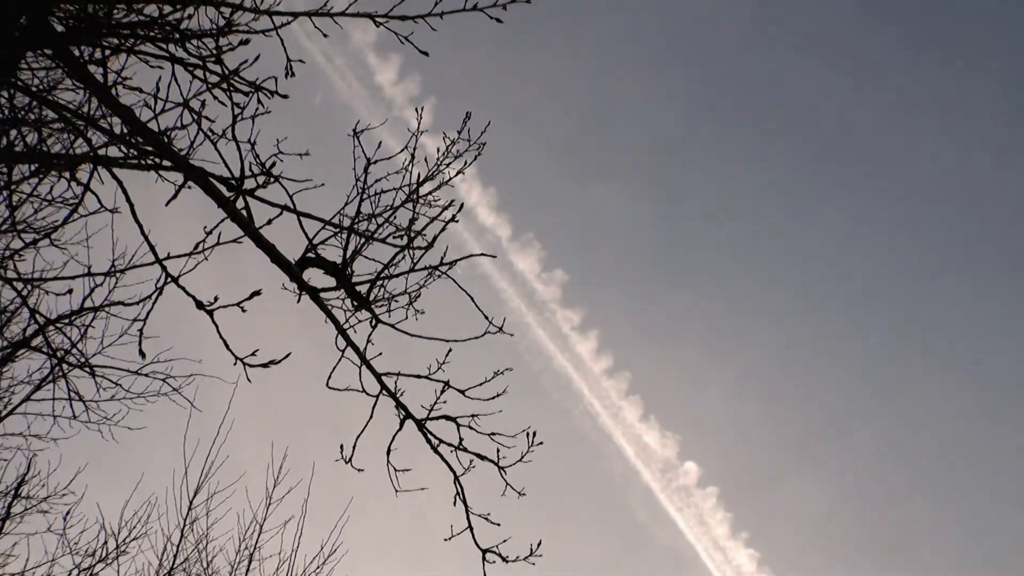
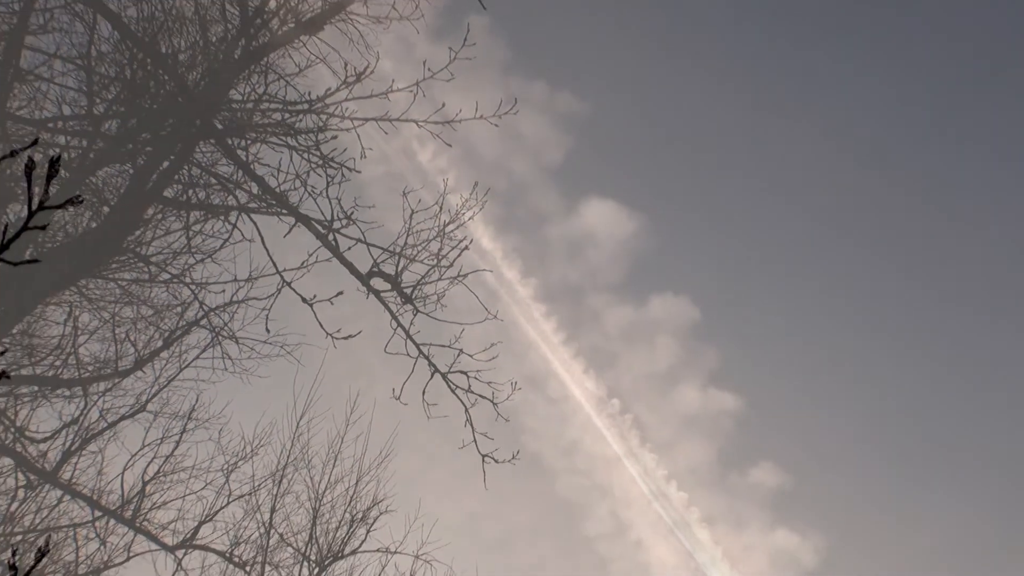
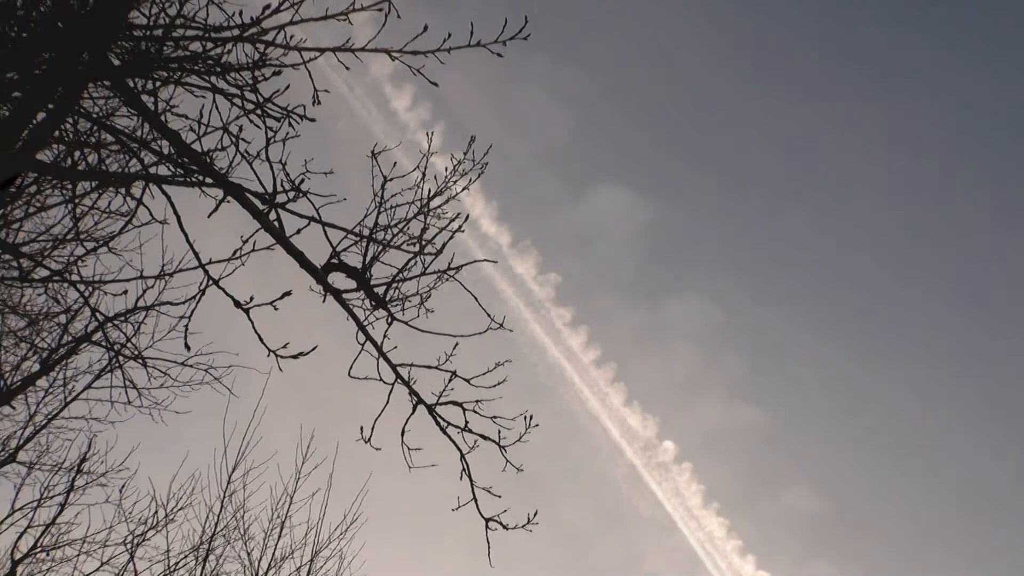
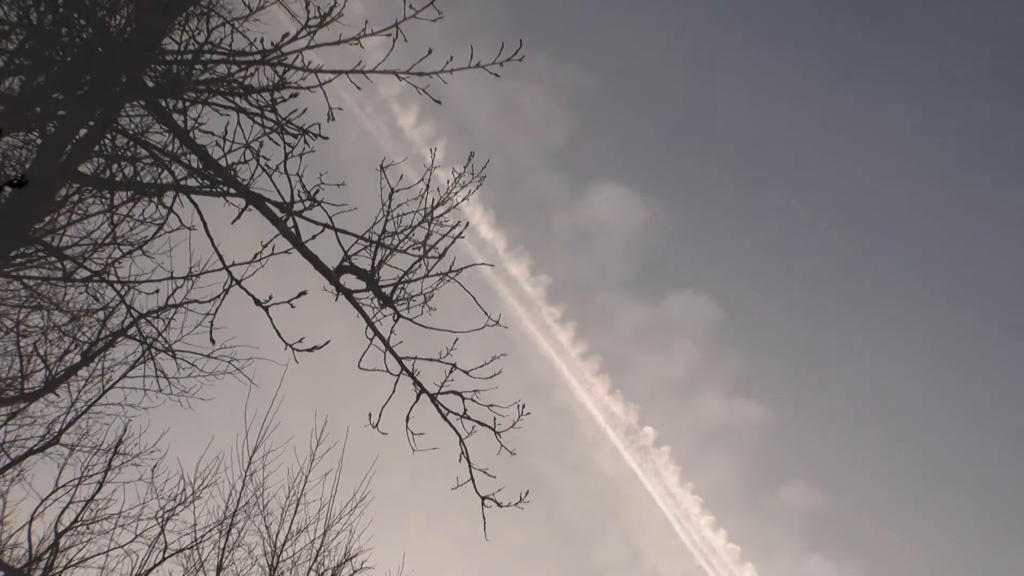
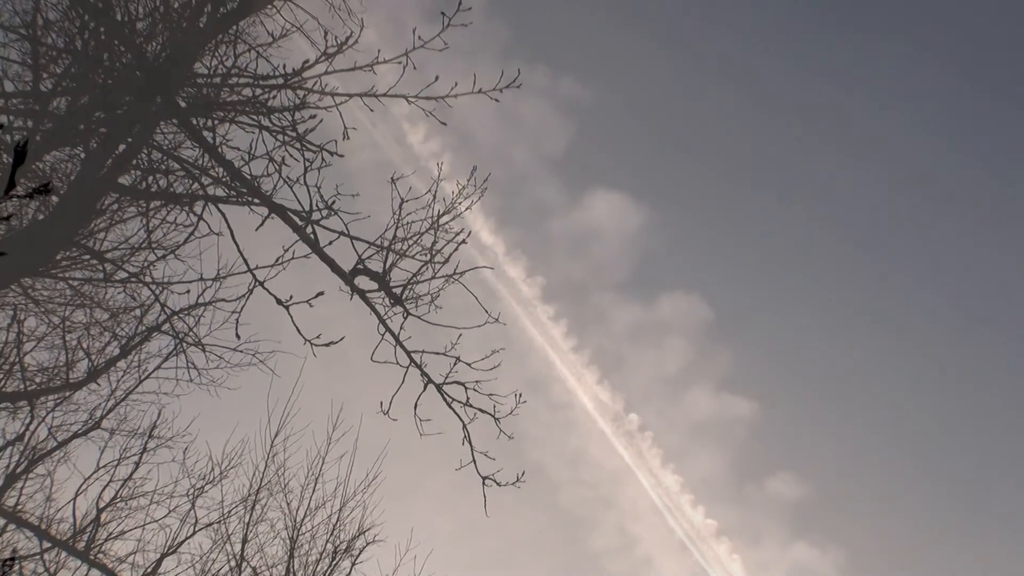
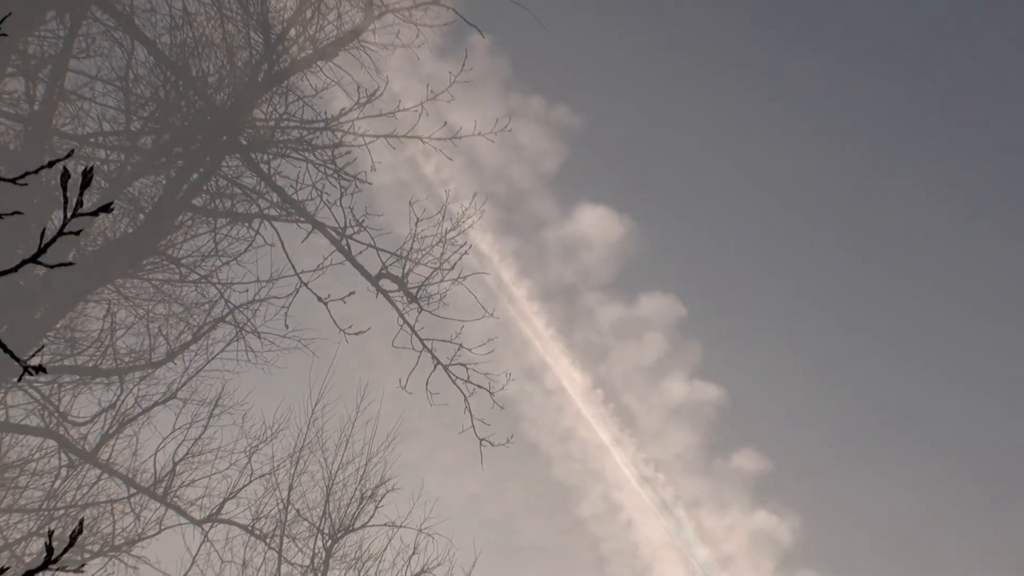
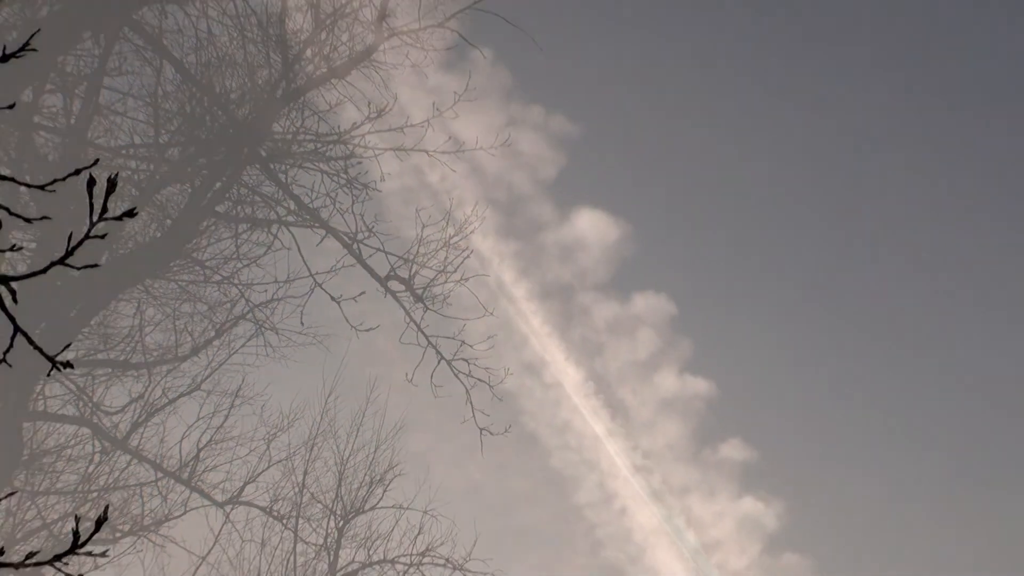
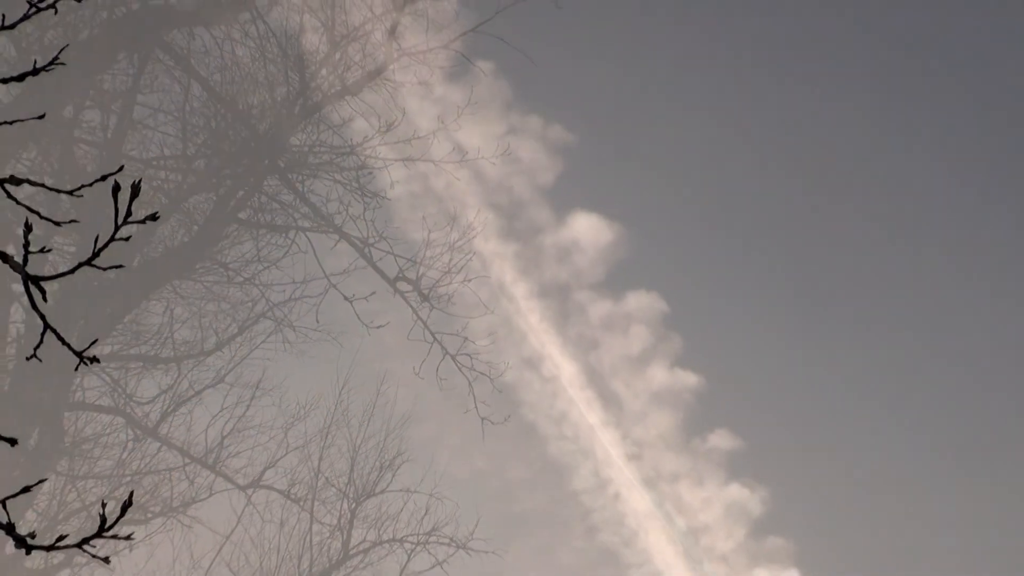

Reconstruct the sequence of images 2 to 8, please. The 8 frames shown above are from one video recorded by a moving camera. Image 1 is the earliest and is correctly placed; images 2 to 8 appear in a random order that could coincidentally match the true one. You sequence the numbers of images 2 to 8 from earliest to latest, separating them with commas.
3, 4, 5, 2, 6, 7, 8
